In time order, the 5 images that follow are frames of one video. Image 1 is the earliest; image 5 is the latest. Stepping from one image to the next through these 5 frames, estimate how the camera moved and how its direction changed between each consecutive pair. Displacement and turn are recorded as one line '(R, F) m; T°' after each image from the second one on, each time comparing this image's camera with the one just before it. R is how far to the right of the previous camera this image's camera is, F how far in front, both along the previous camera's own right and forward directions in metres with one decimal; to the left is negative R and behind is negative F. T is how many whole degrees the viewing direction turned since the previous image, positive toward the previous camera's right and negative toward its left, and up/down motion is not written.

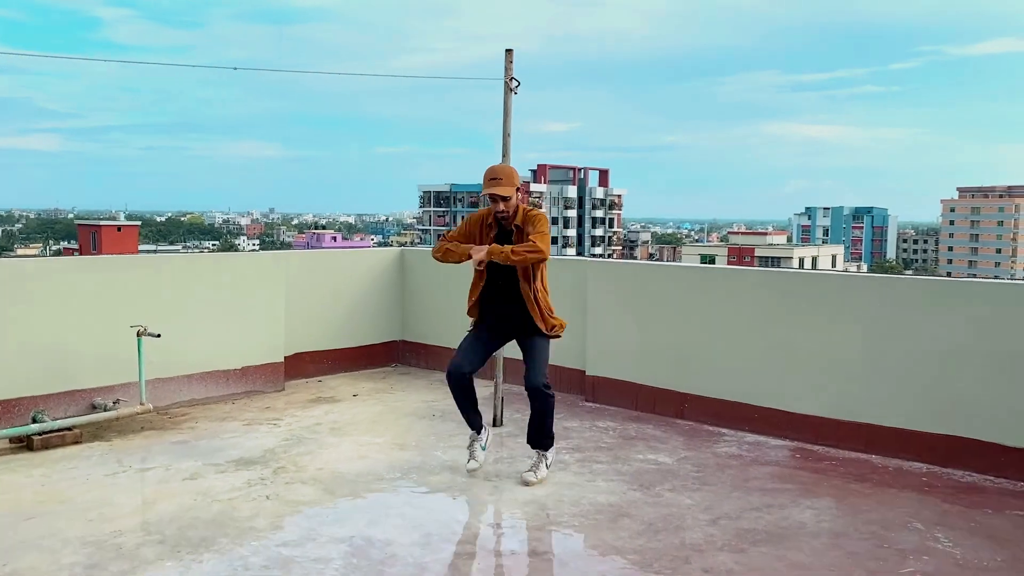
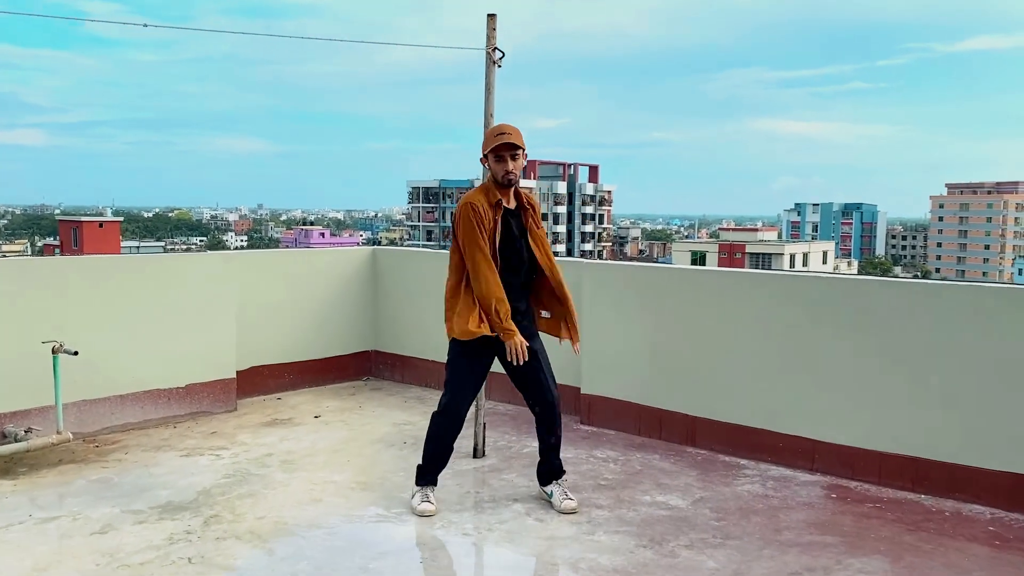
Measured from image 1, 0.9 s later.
(0.0, +0.6) m; +1°
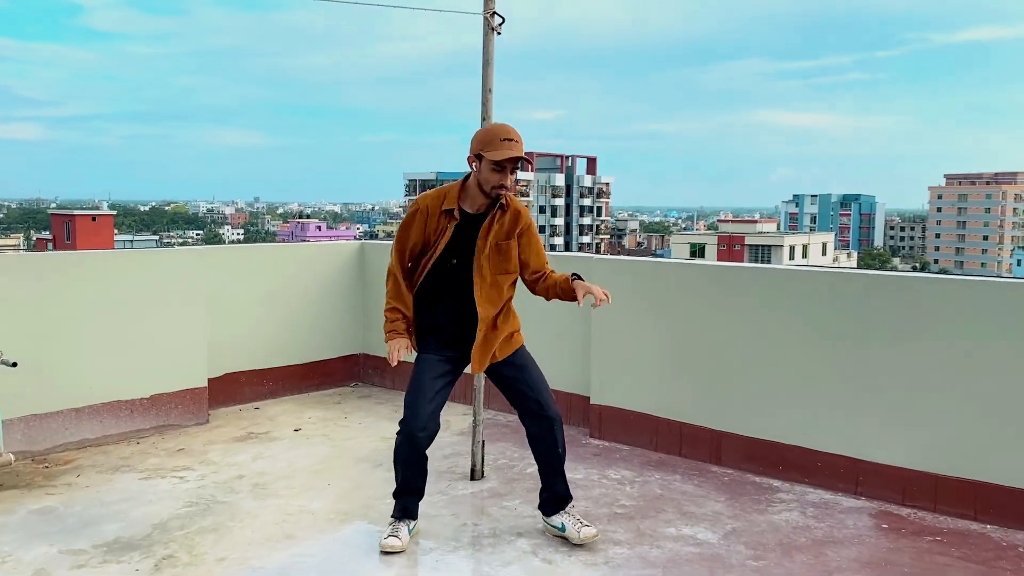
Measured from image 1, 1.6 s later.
(0.0, +0.4) m; 0°
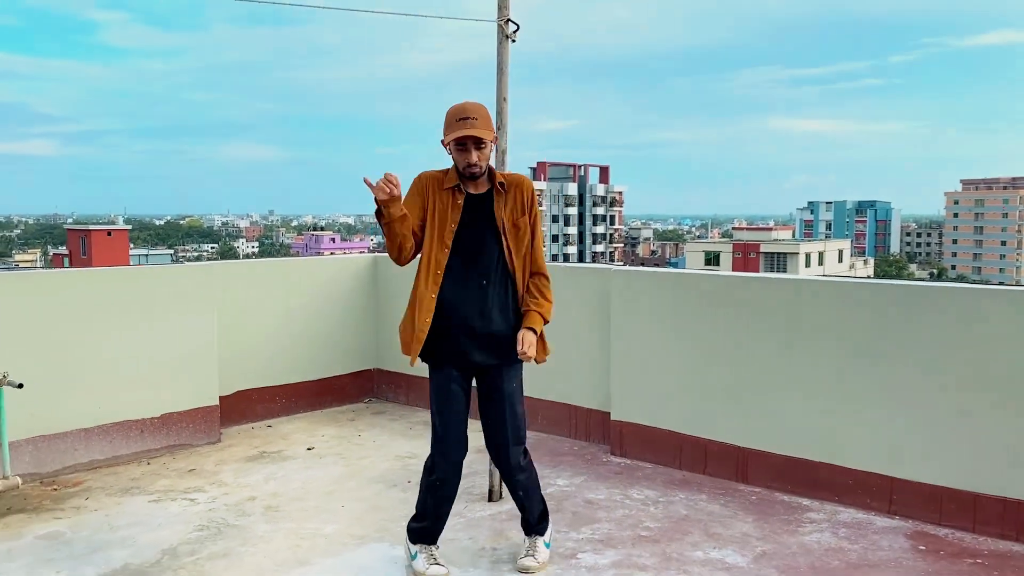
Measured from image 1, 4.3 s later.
(0.0, +0.1) m; -1°
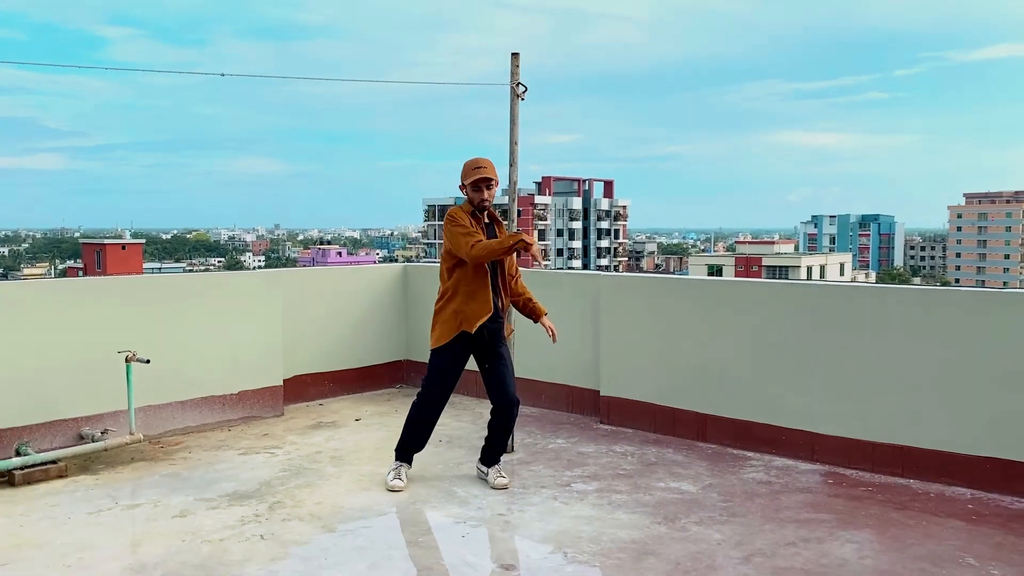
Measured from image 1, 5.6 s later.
(0.0, -0.9) m; 0°
